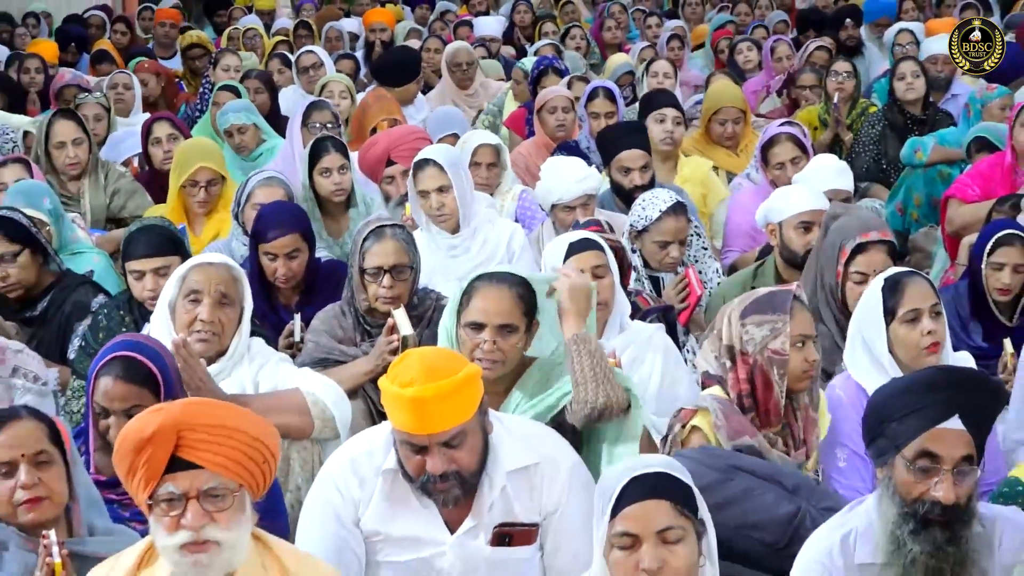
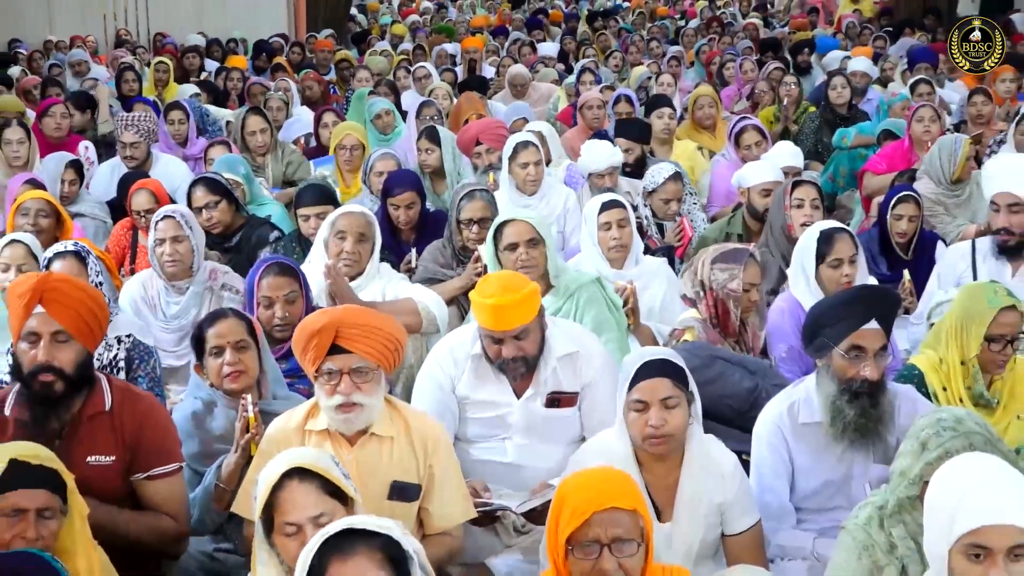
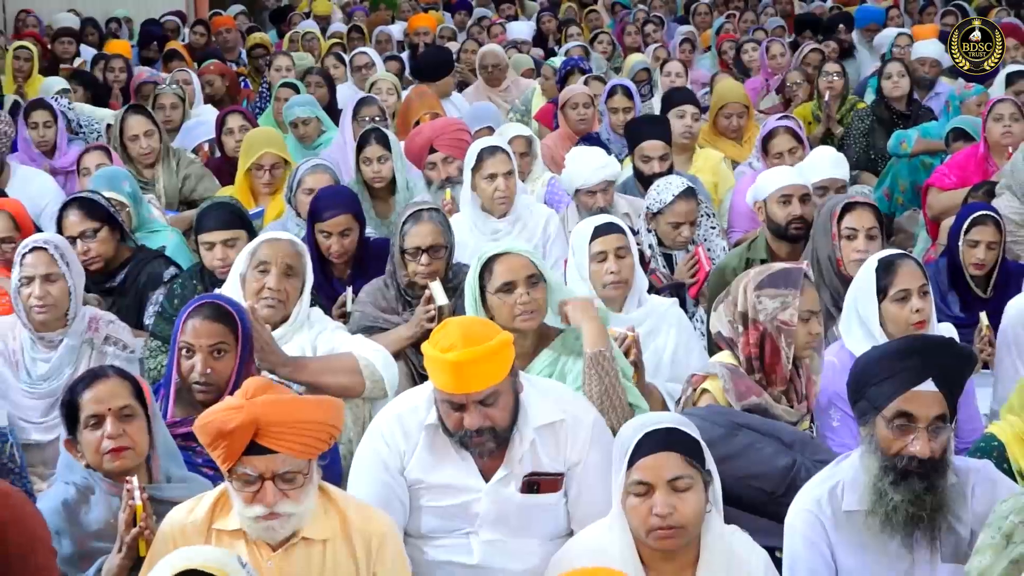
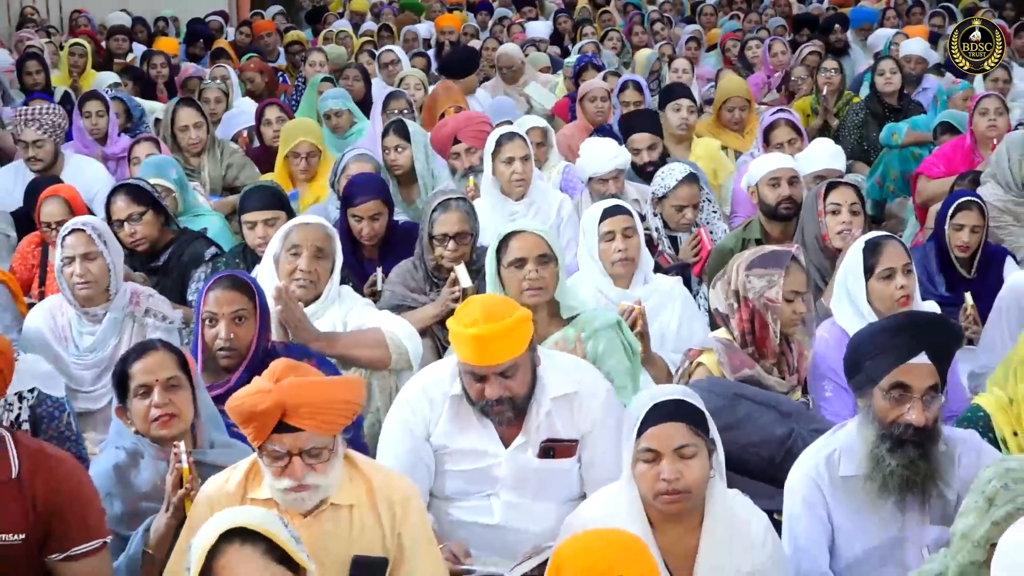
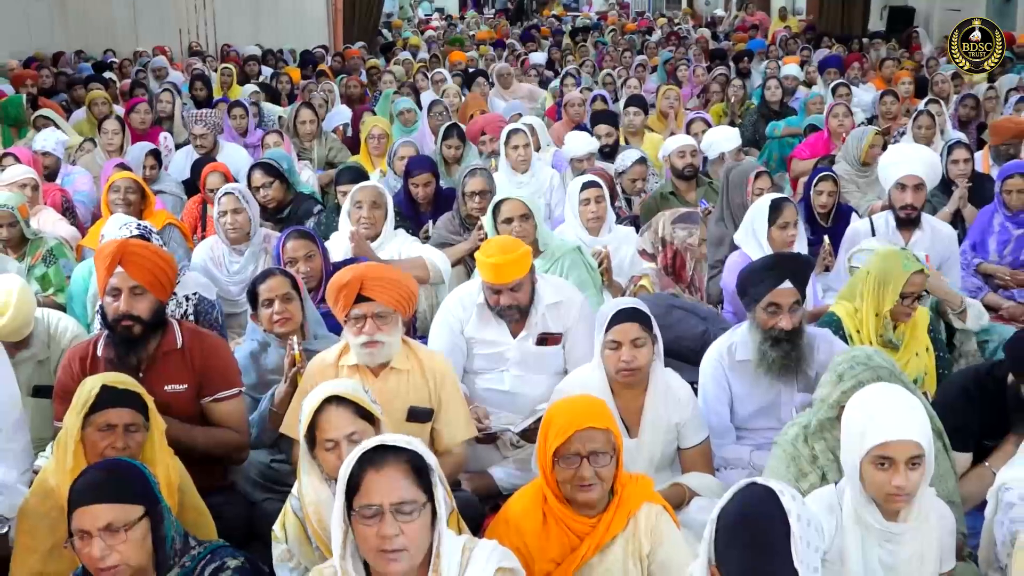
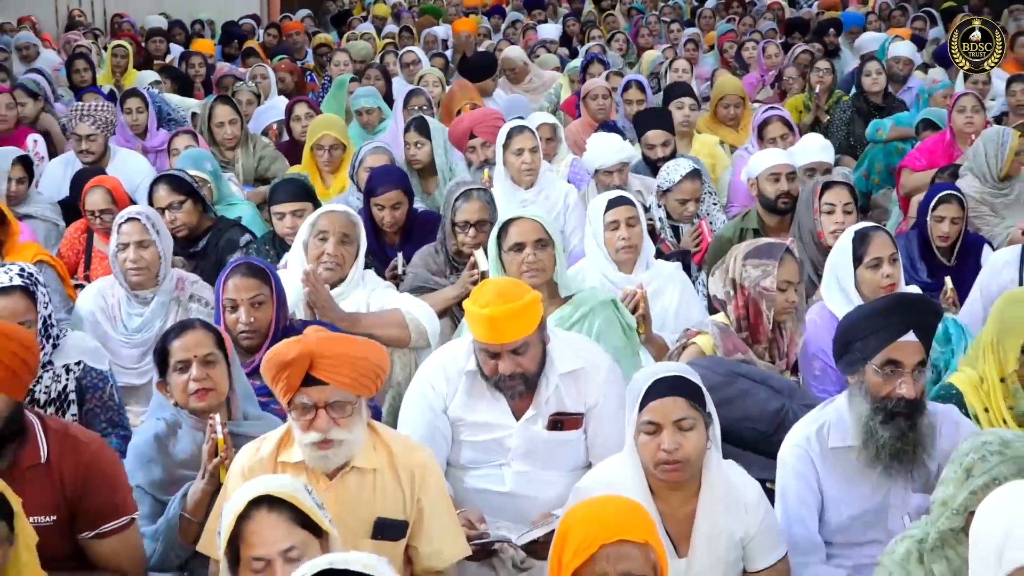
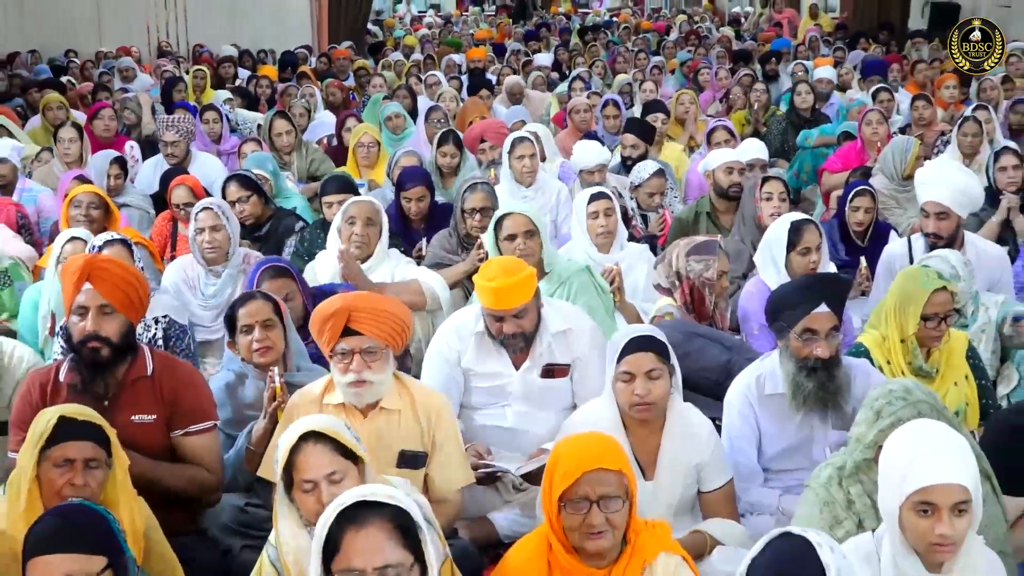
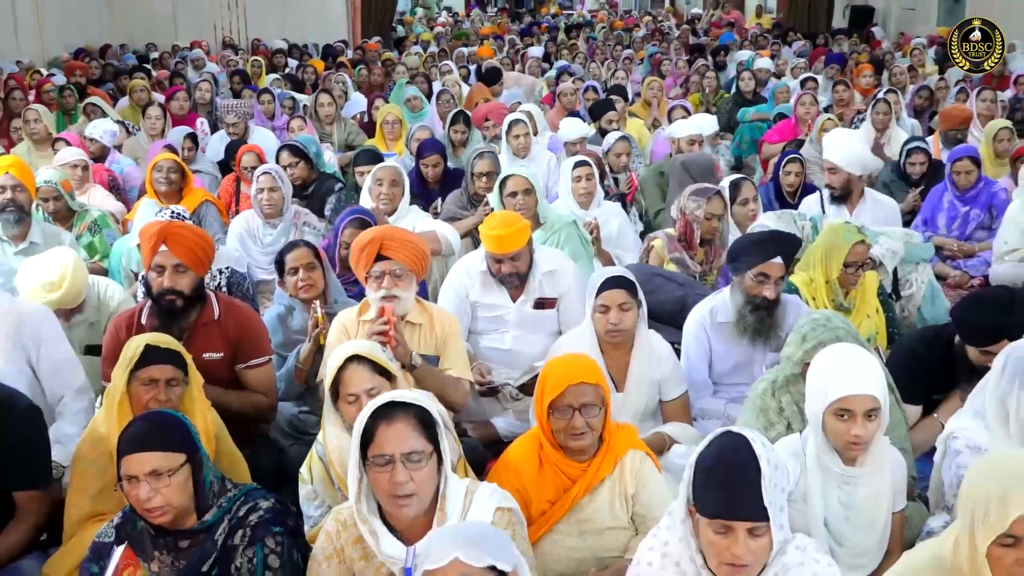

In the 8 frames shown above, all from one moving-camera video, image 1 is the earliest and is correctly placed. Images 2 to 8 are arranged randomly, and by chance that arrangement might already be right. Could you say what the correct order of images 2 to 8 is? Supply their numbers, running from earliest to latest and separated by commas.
3, 4, 6, 2, 7, 5, 8
